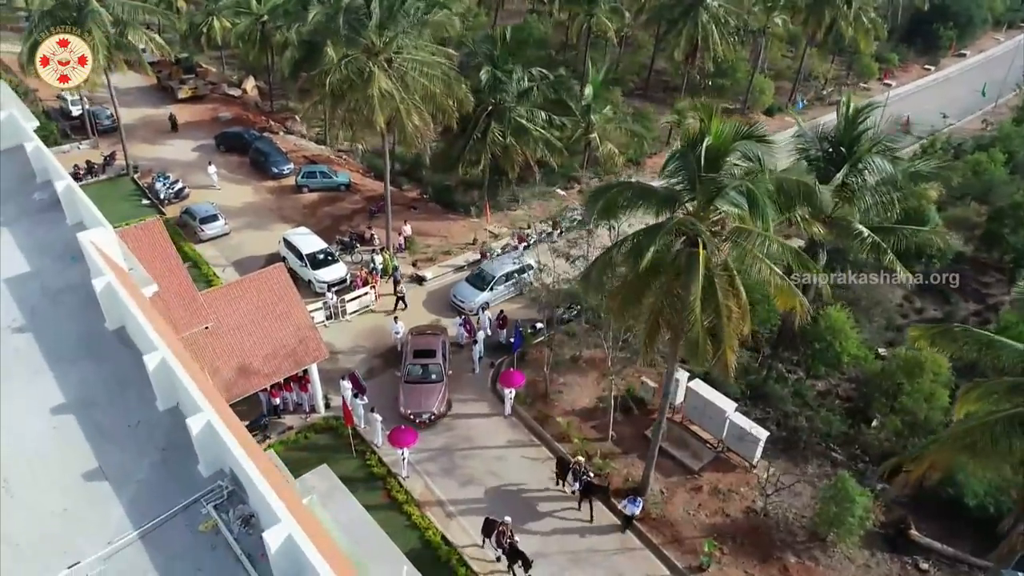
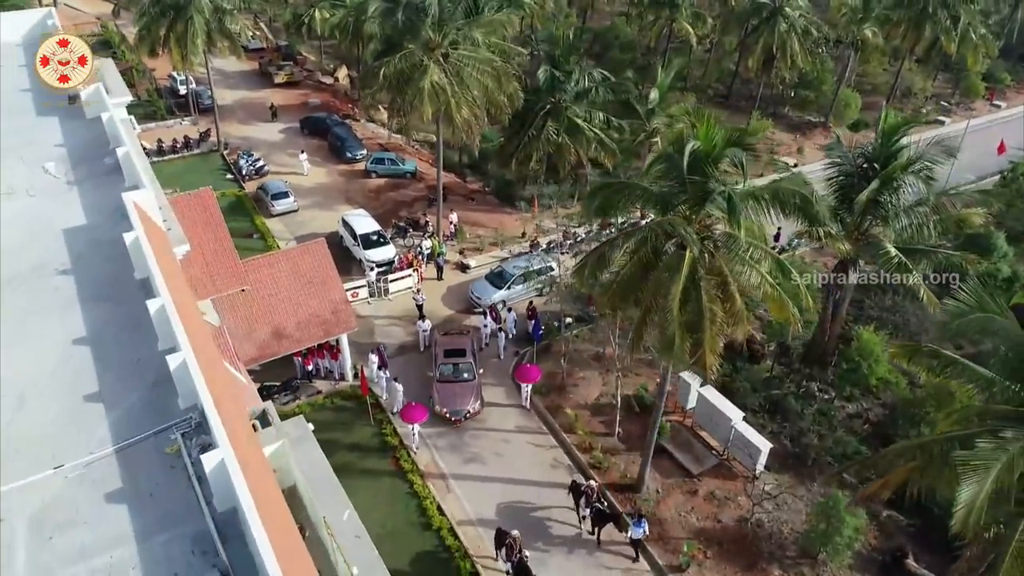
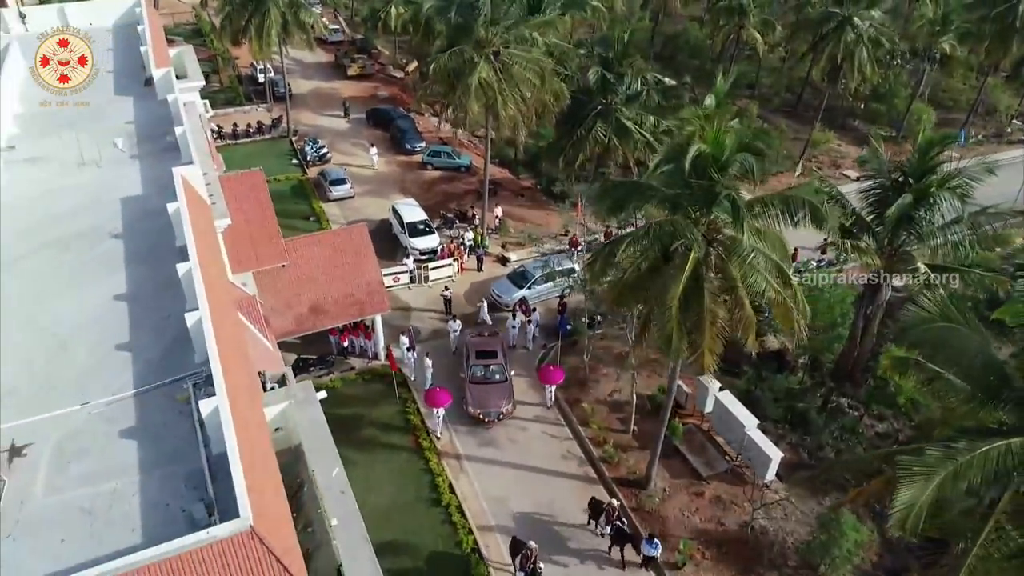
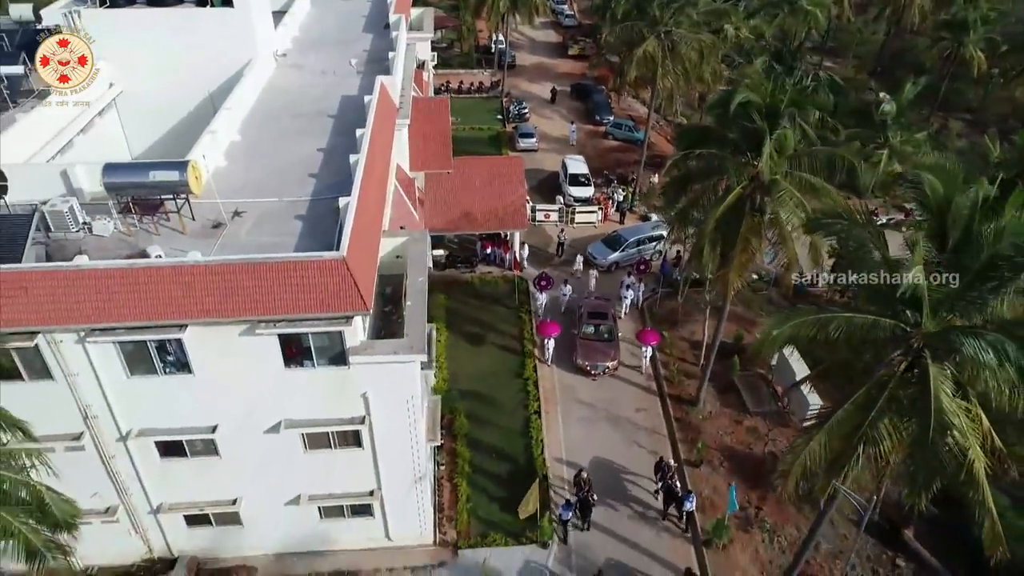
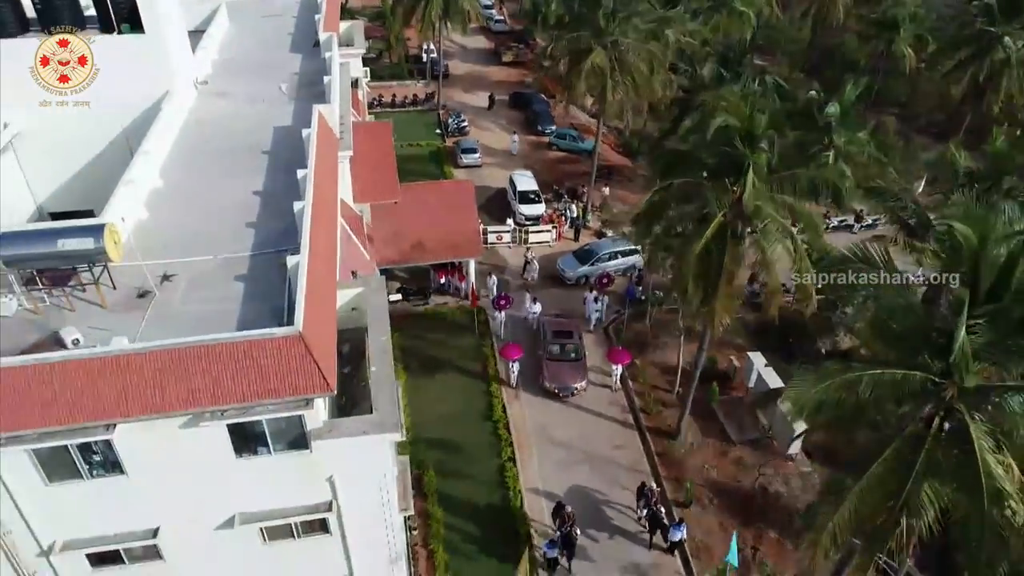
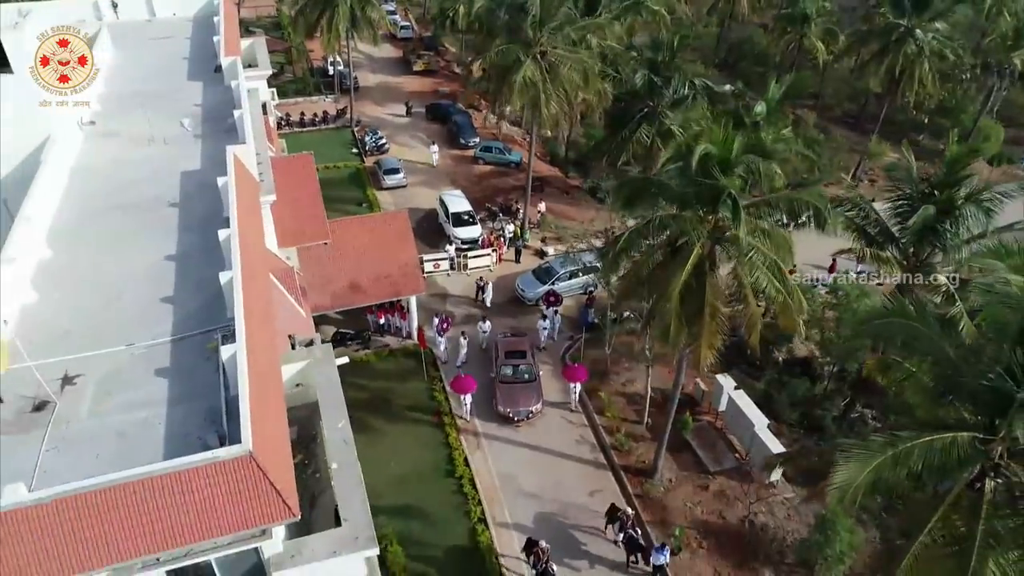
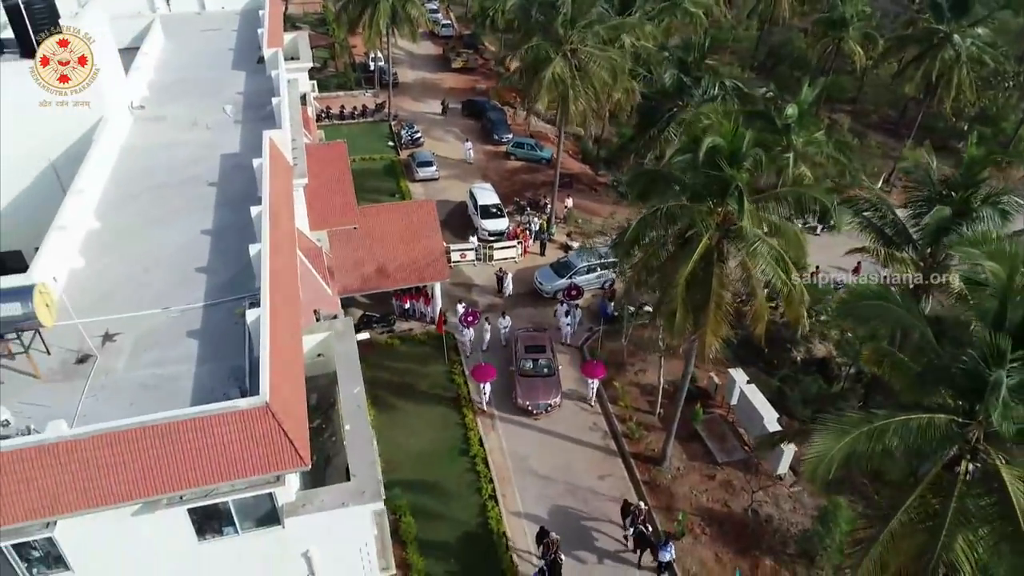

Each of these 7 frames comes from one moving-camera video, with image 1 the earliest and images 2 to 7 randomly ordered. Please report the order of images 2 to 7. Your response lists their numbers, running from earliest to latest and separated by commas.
2, 3, 6, 7, 5, 4
